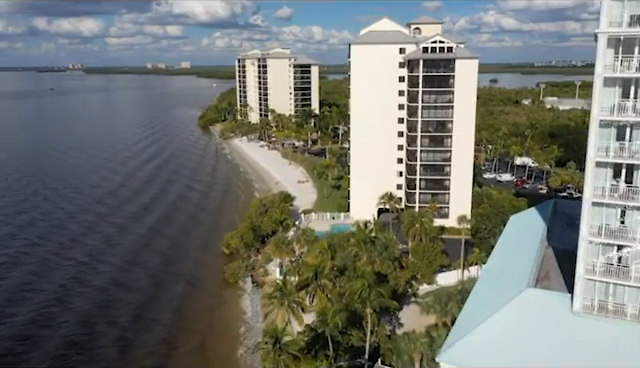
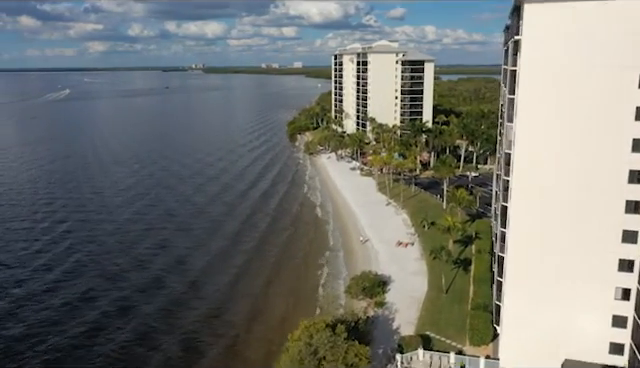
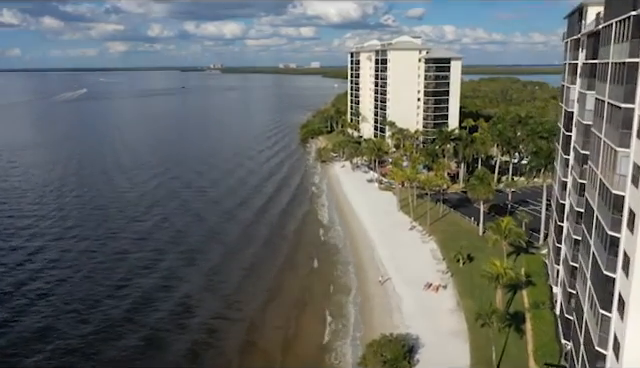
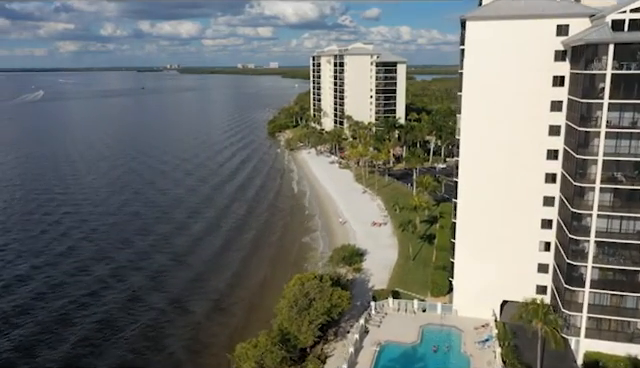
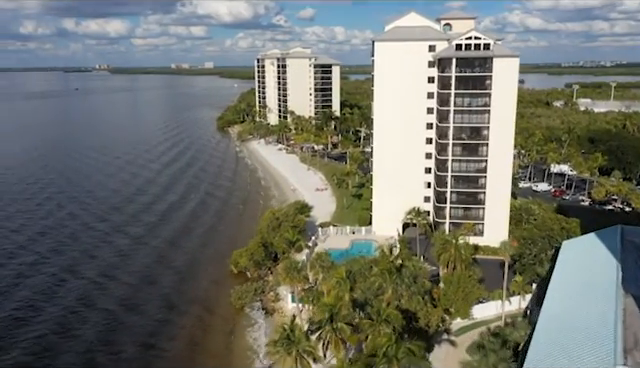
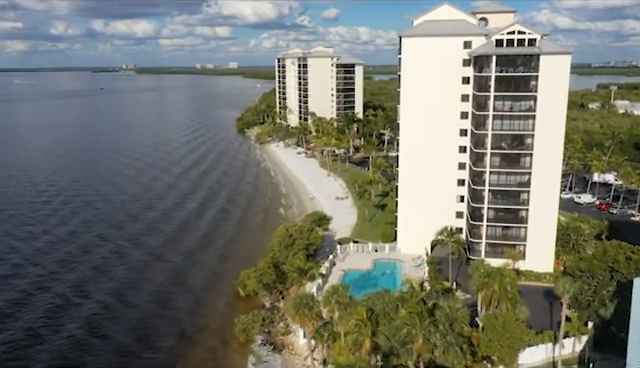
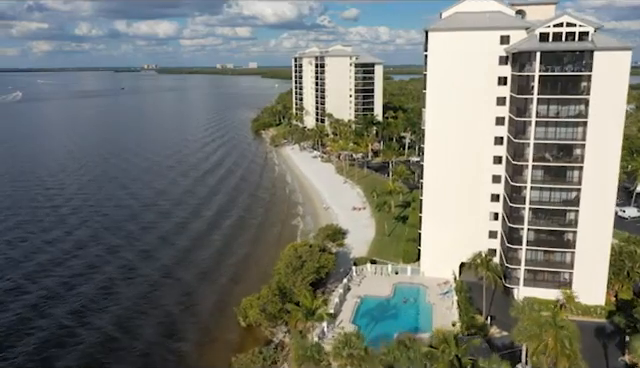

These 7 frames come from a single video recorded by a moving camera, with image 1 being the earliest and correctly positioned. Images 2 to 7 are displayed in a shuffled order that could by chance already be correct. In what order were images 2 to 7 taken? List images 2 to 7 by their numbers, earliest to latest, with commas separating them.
5, 6, 7, 4, 2, 3
